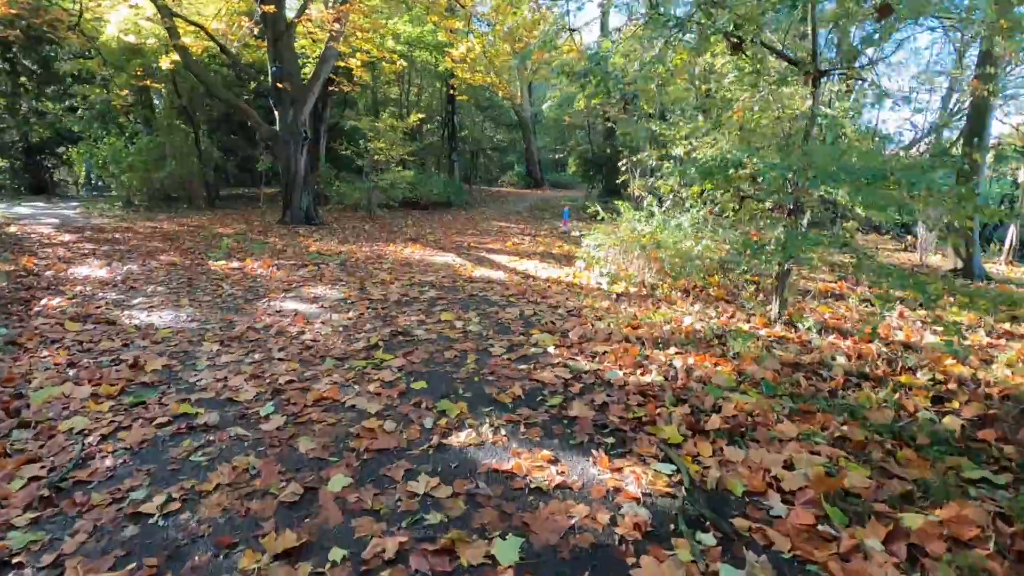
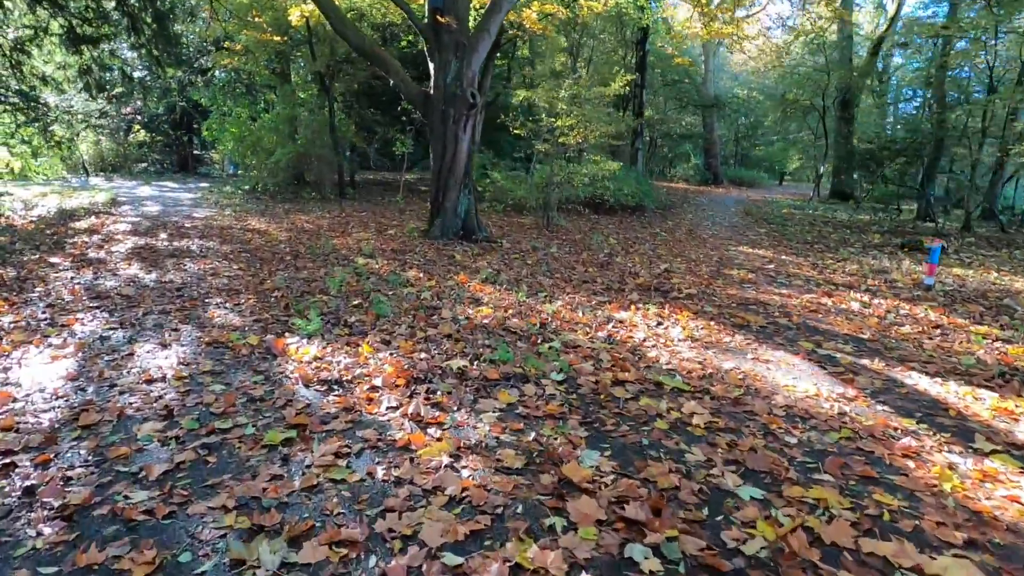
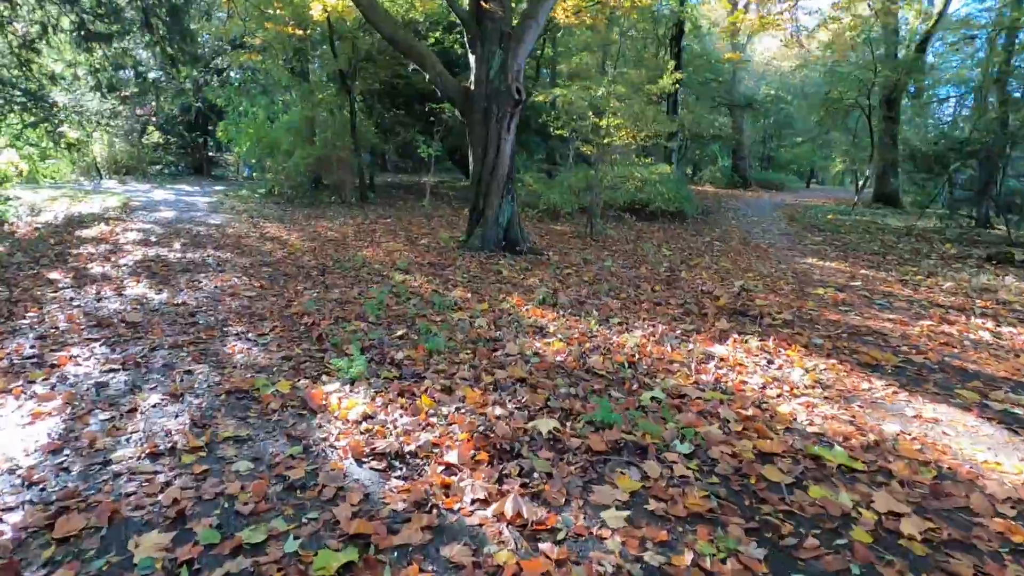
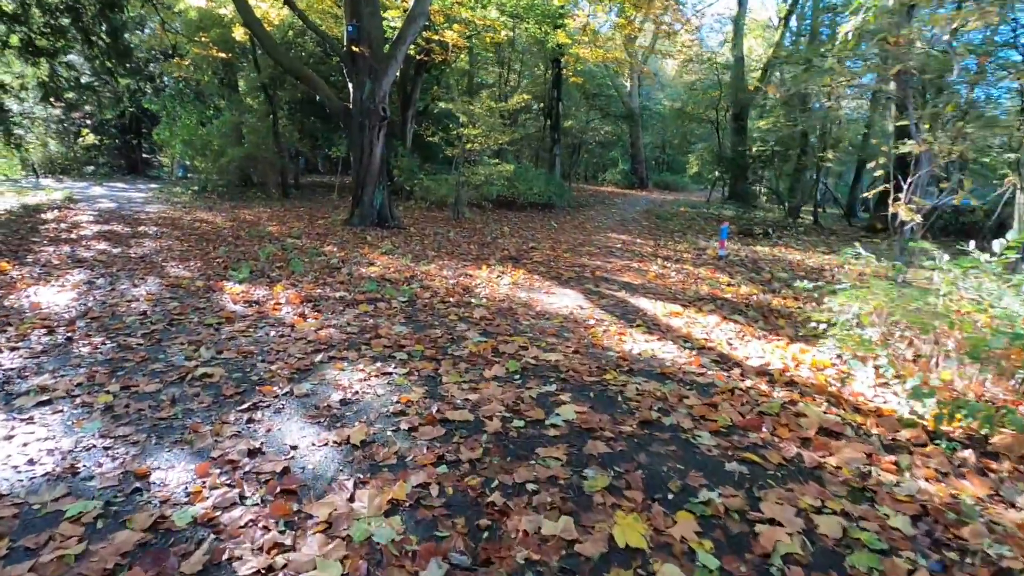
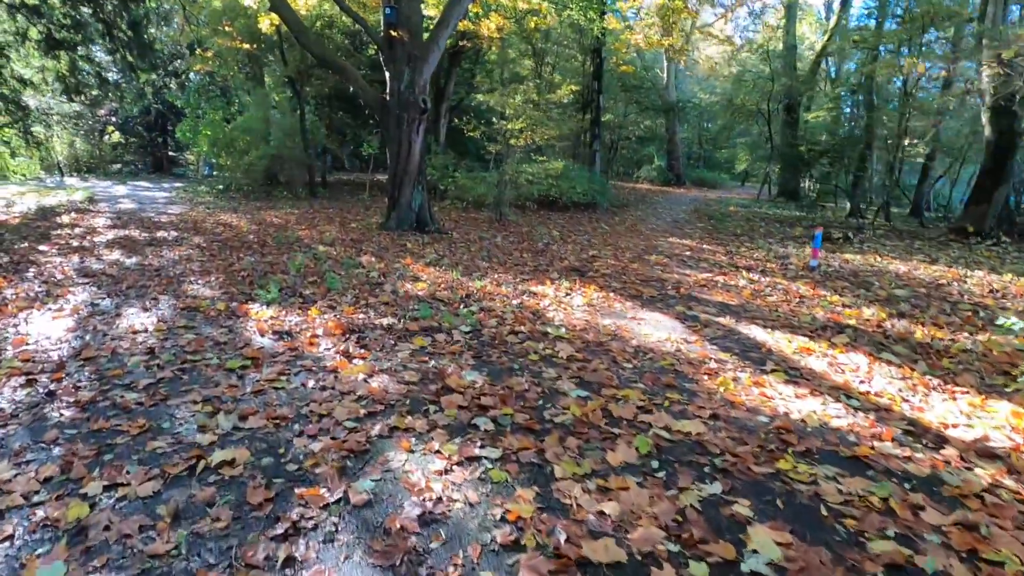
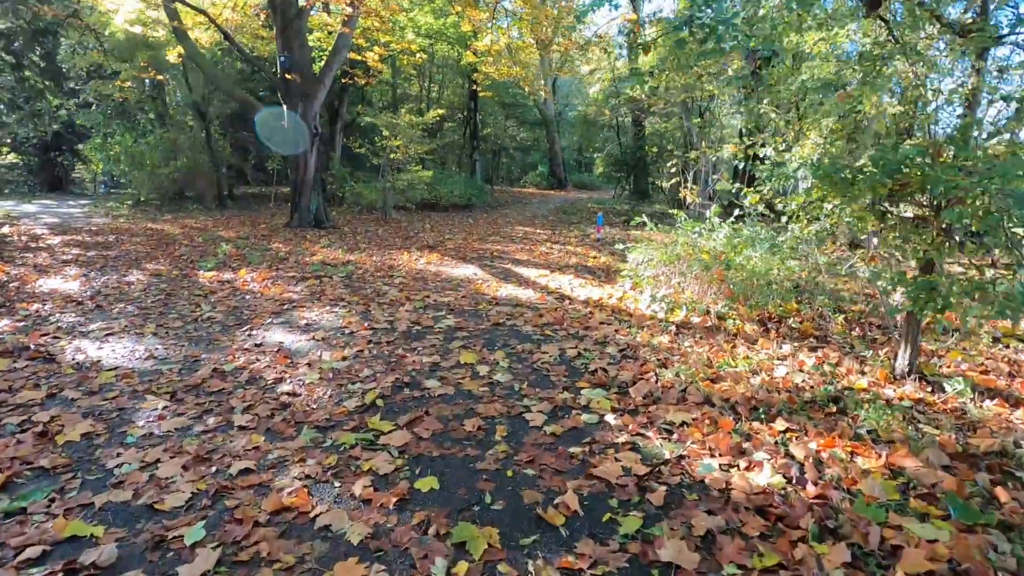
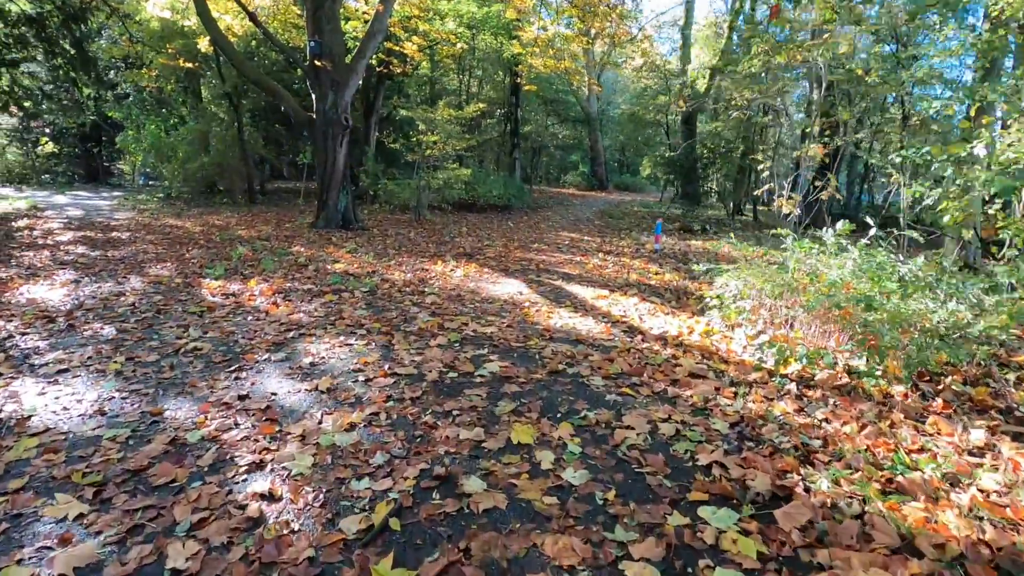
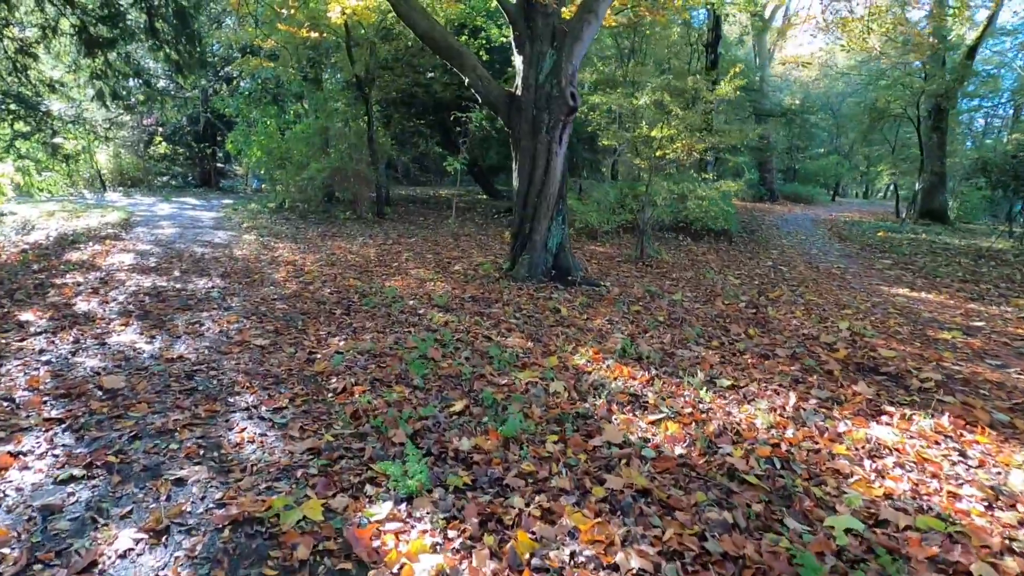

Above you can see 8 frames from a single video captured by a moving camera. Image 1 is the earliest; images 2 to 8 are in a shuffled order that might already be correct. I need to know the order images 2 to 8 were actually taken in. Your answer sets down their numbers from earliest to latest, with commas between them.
6, 7, 4, 5, 2, 3, 8
